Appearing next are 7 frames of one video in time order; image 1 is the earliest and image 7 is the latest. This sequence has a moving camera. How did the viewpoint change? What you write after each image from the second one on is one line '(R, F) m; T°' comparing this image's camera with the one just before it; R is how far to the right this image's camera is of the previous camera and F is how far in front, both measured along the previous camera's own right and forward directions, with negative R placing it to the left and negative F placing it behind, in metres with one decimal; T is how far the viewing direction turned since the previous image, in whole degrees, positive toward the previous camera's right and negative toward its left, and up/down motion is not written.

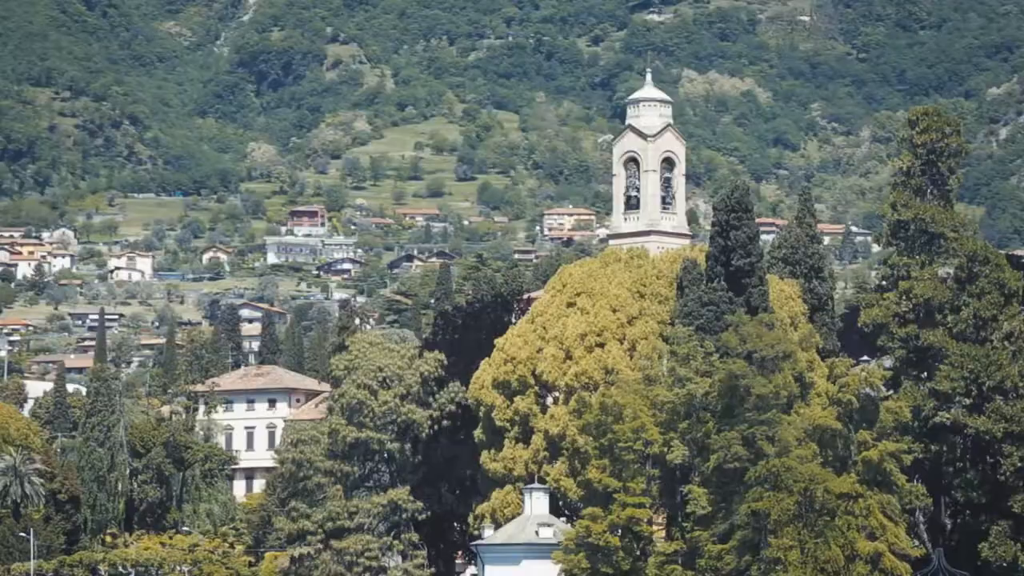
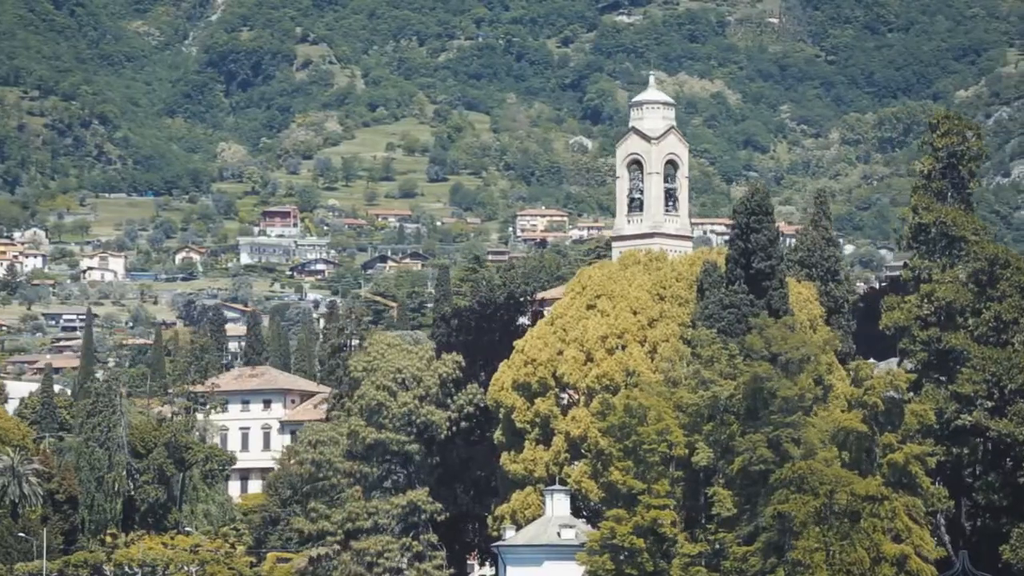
(-1.3, -0.3) m; +1°
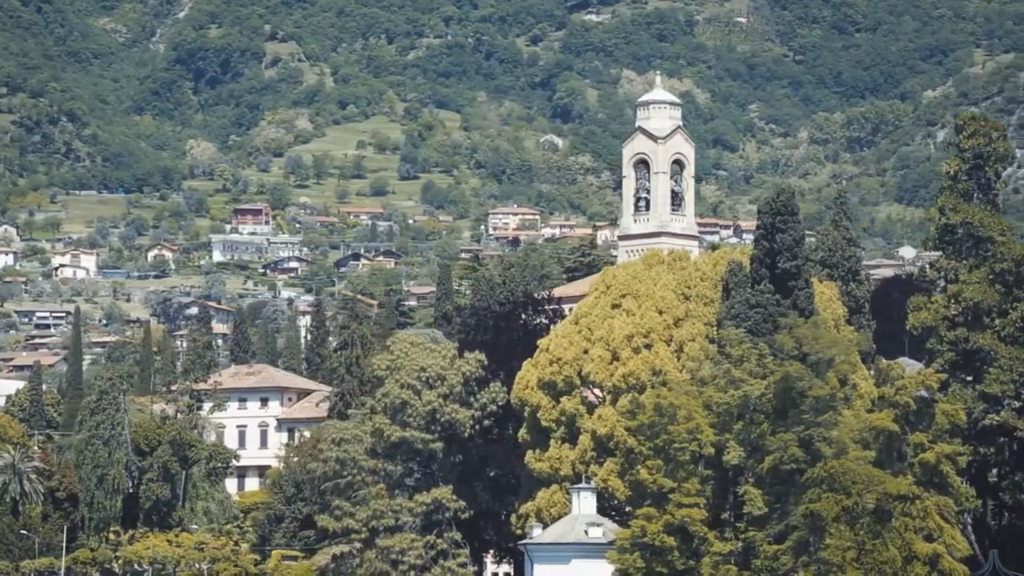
(-1.5, -0.2) m; +1°
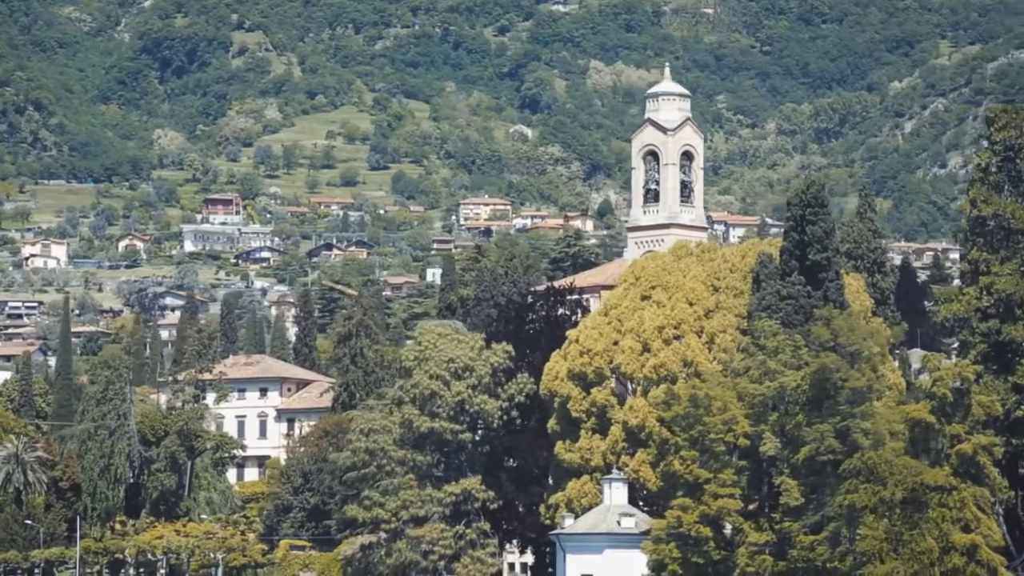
(-1.7, -0.2) m; +1°
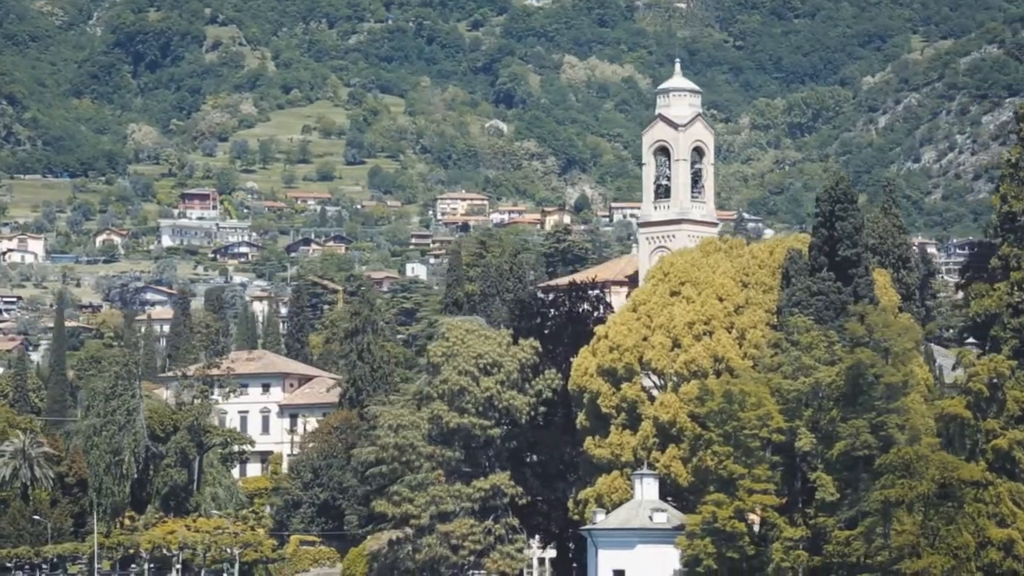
(-1.5, -0.2) m; +1°
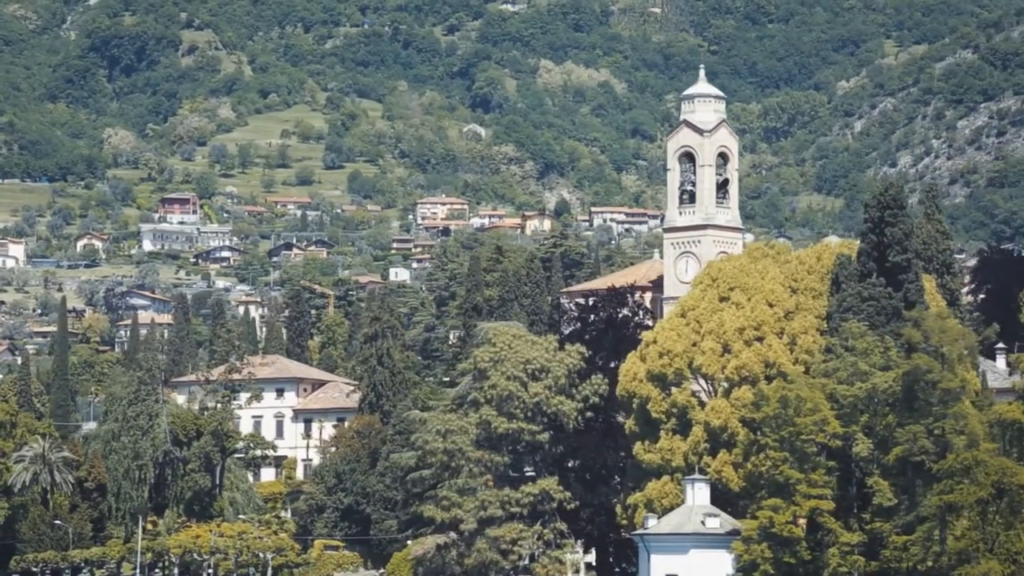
(-2.0, -0.3) m; +1°
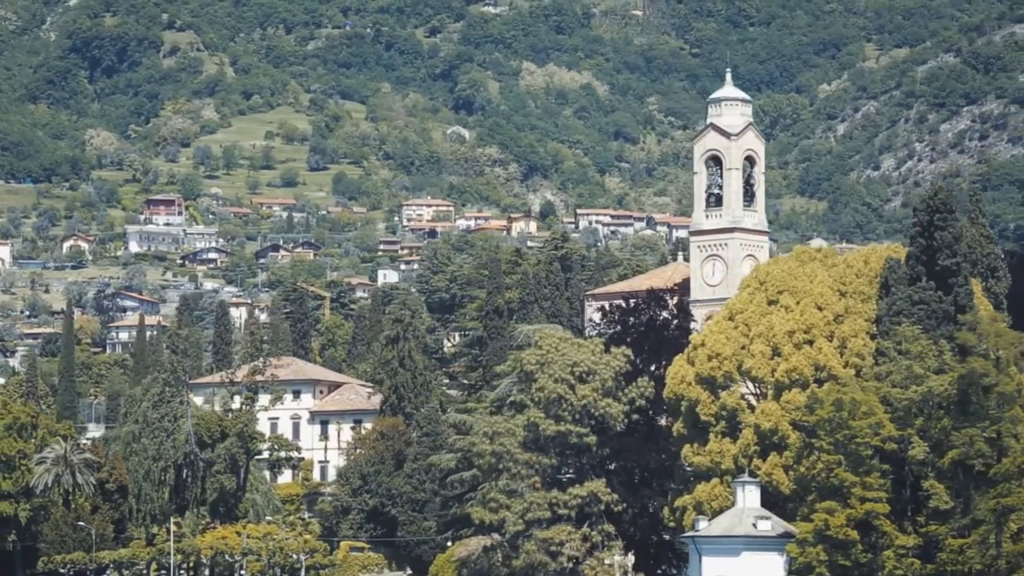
(-1.8, -0.1) m; +1°
